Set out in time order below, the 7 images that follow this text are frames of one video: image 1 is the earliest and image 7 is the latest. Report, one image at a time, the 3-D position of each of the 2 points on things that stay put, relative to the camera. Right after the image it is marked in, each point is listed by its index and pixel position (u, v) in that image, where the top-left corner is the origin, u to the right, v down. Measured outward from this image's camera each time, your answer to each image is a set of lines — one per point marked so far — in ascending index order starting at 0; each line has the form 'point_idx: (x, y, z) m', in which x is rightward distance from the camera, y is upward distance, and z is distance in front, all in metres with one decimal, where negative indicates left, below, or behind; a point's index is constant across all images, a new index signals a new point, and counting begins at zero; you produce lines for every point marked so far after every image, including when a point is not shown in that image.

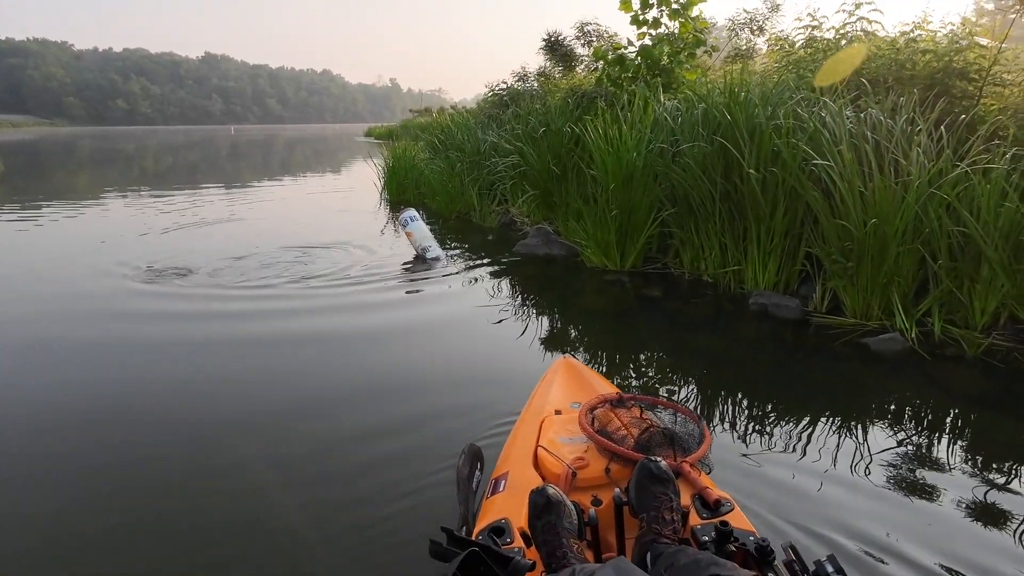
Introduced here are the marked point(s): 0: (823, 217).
0: (+2.2, +0.5, +3.9) m
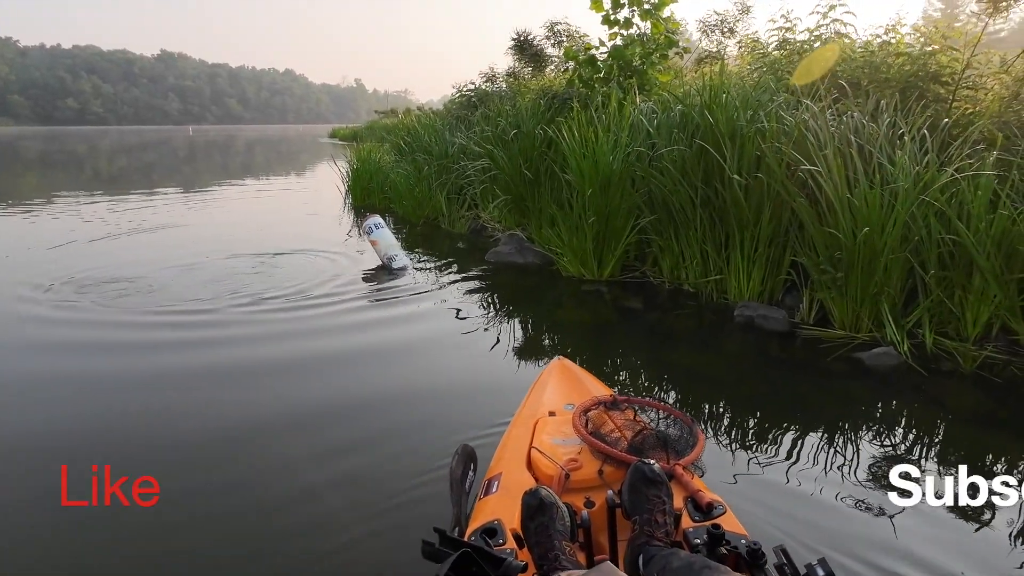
0: (+2.0, +0.4, +3.7) m
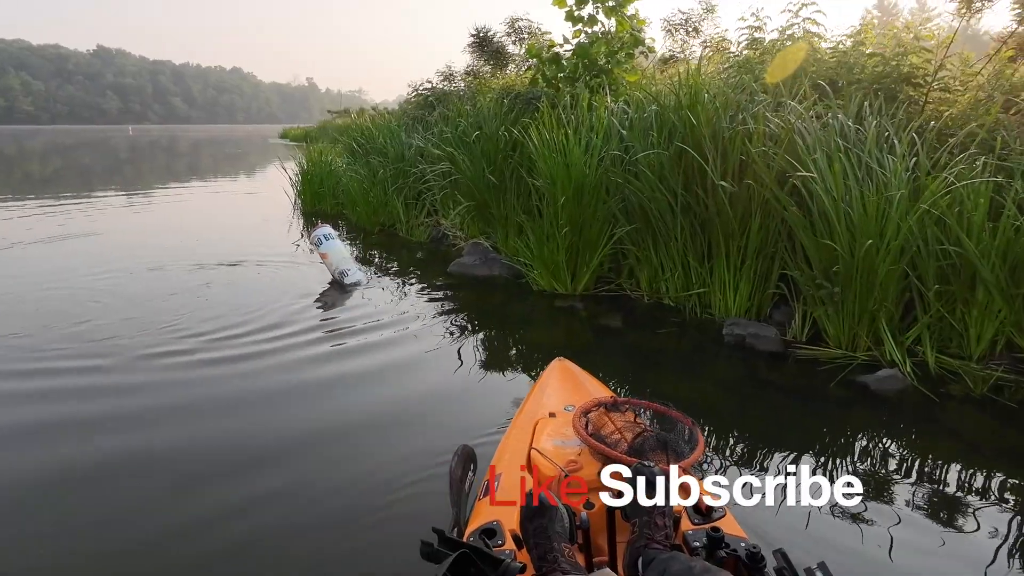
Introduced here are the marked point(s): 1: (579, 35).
0: (+1.8, +0.3, +3.4) m
1: (+0.9, +3.3, +7.3) m
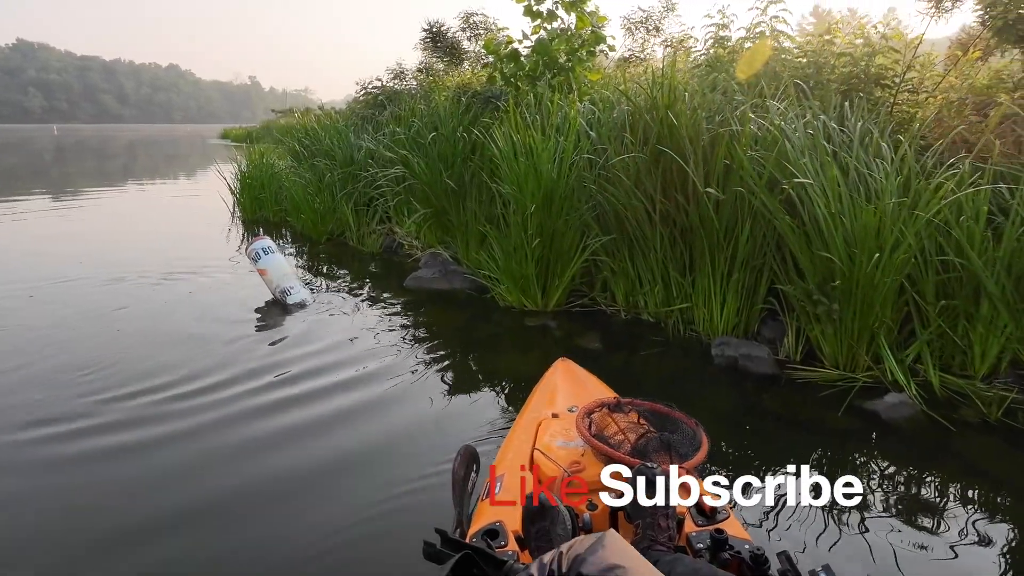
0: (+1.6, +0.2, +3.2) m
1: (+0.3, +3.2, +6.9) m
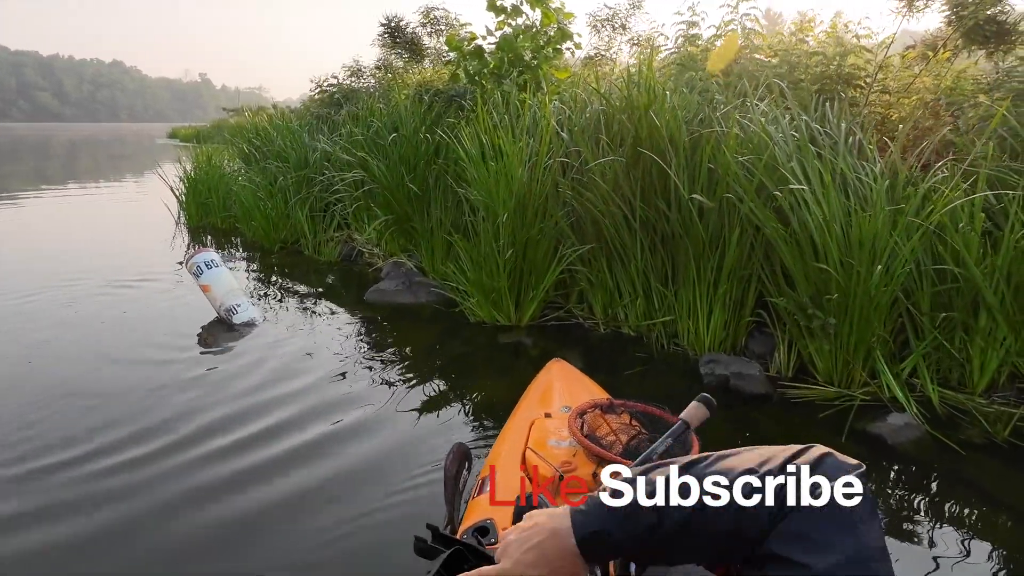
0: (+1.5, +0.2, +3.0) m
1: (-0.1, +3.1, +6.6) m
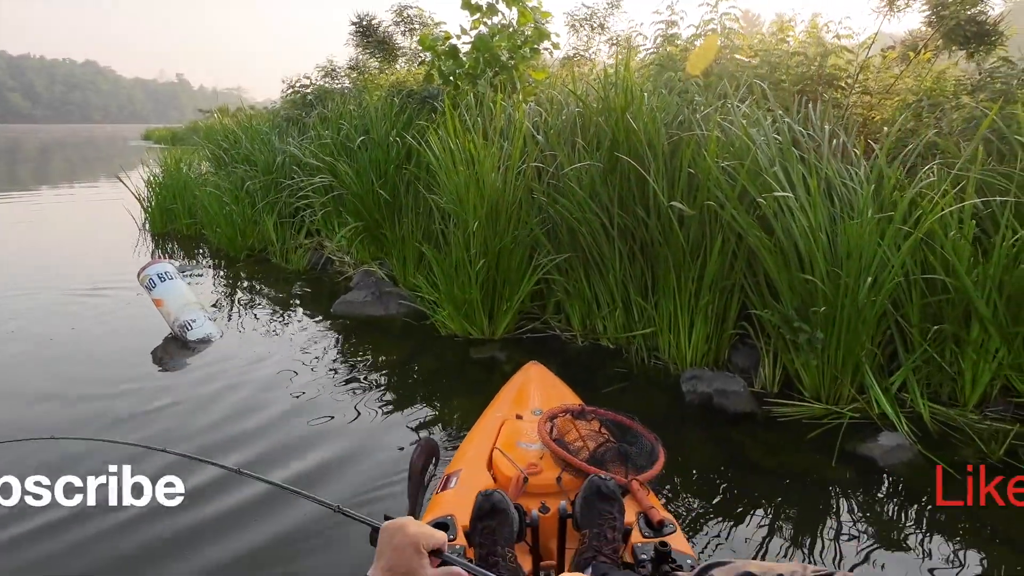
0: (+1.3, +0.1, +2.8) m
1: (-0.4, +3.0, +6.4) m
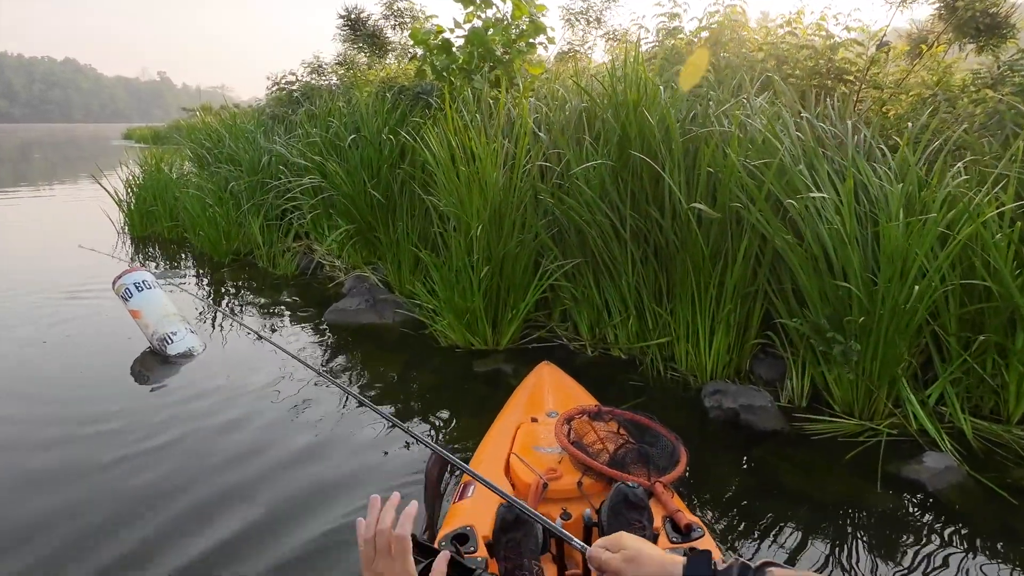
0: (+1.4, +0.1, +2.6) m
1: (-0.4, +3.0, +6.2) m
